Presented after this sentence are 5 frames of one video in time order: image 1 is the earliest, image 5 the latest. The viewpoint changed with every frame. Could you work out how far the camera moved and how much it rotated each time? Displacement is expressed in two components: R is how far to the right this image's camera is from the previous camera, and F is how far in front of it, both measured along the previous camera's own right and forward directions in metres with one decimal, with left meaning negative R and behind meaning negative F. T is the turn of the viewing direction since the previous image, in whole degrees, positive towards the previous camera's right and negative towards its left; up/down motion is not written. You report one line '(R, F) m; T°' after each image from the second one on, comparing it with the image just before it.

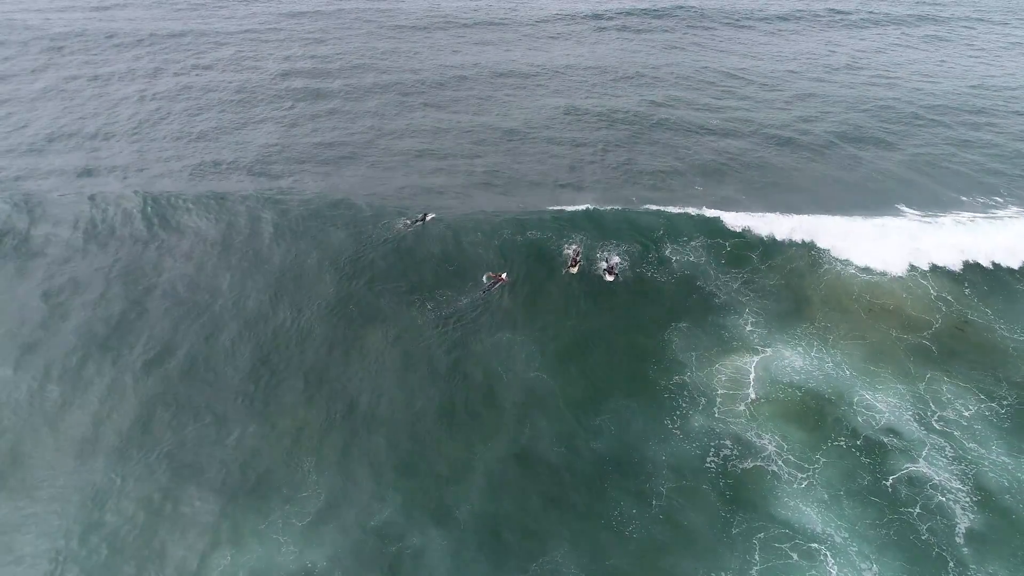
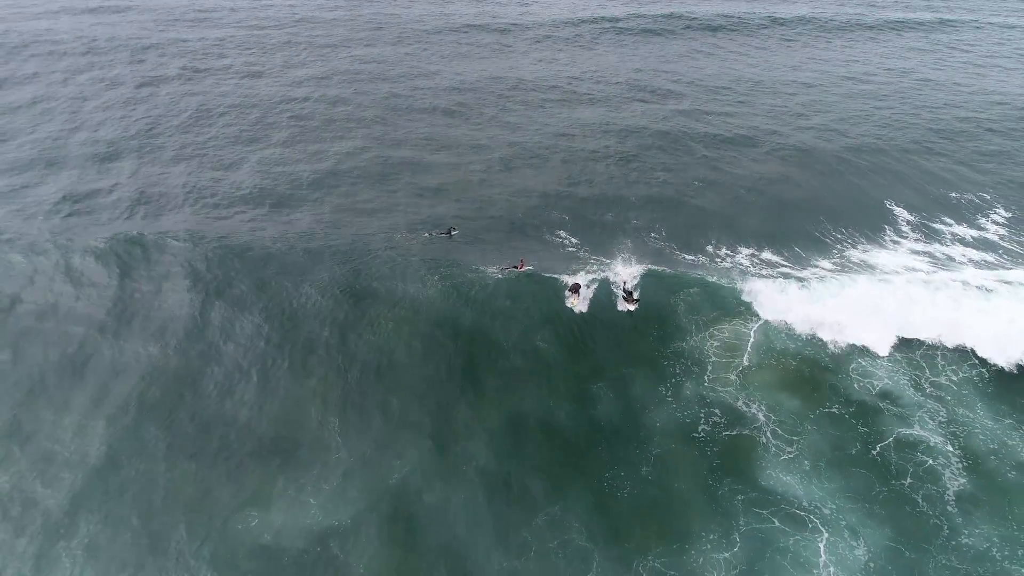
(+0.2, -2.8) m; -1°
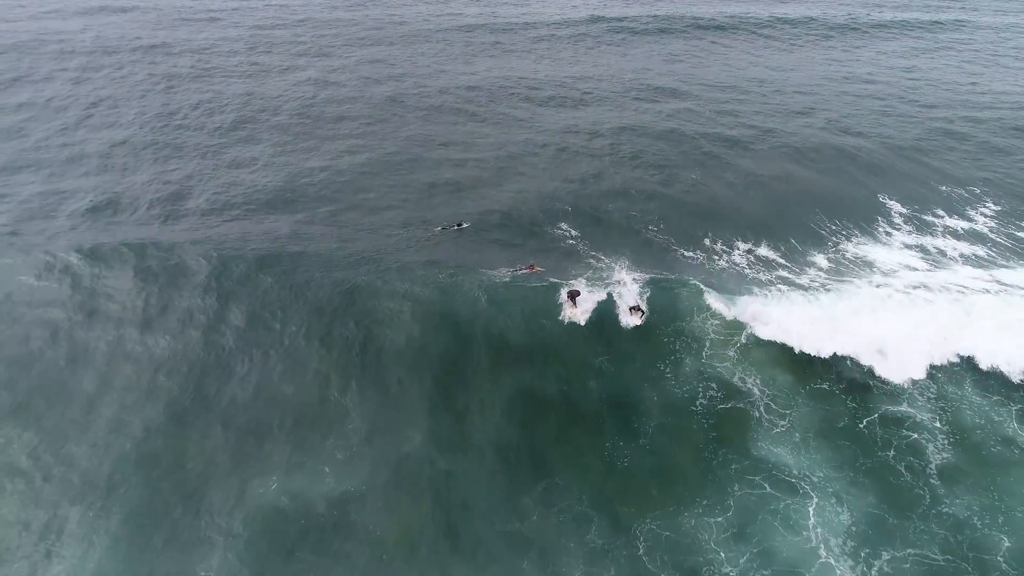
(-0.2, -2.5) m; 0°
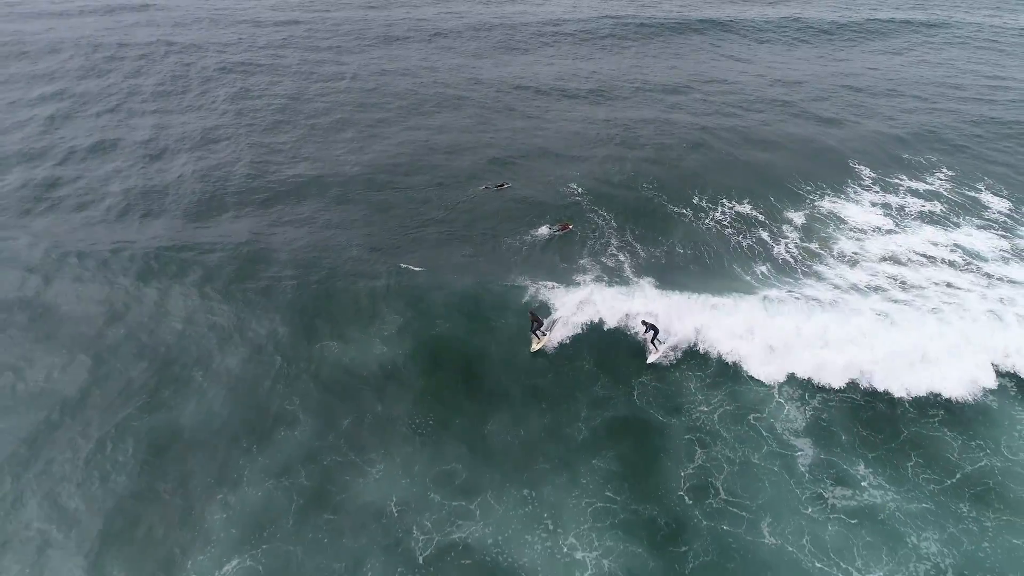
(-1.0, -12.7) m; 0°
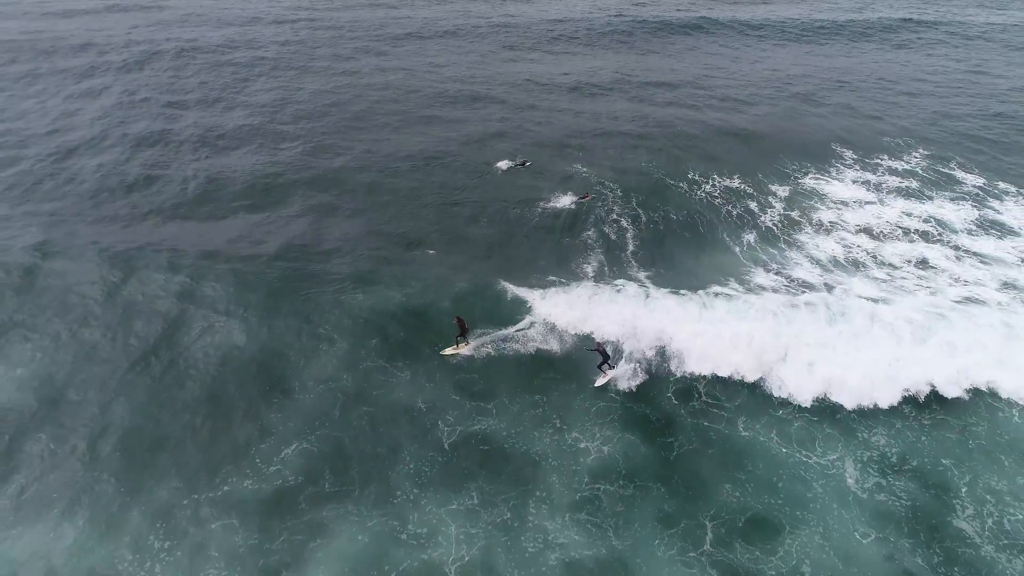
(-0.7, -9.0) m; 0°
